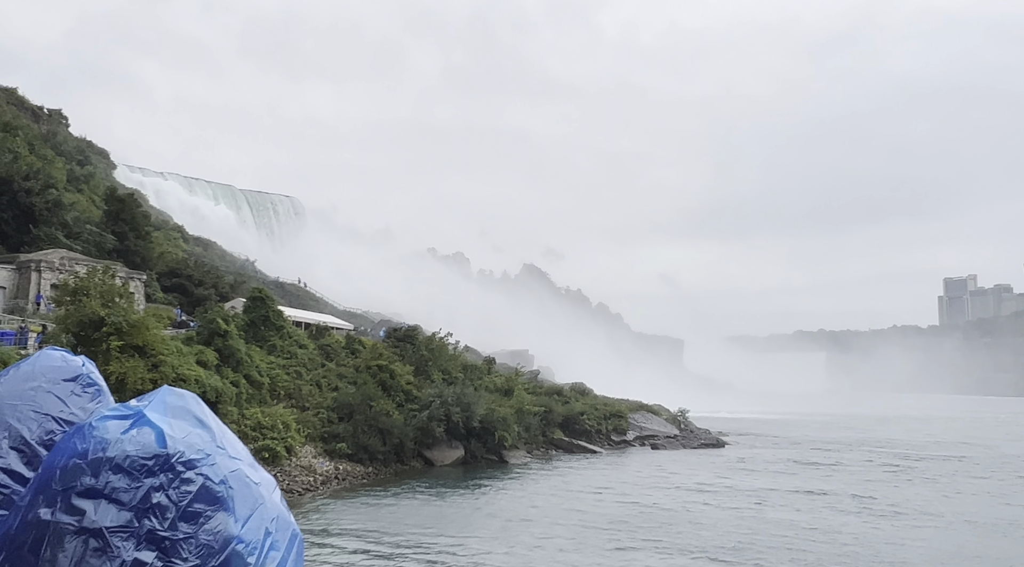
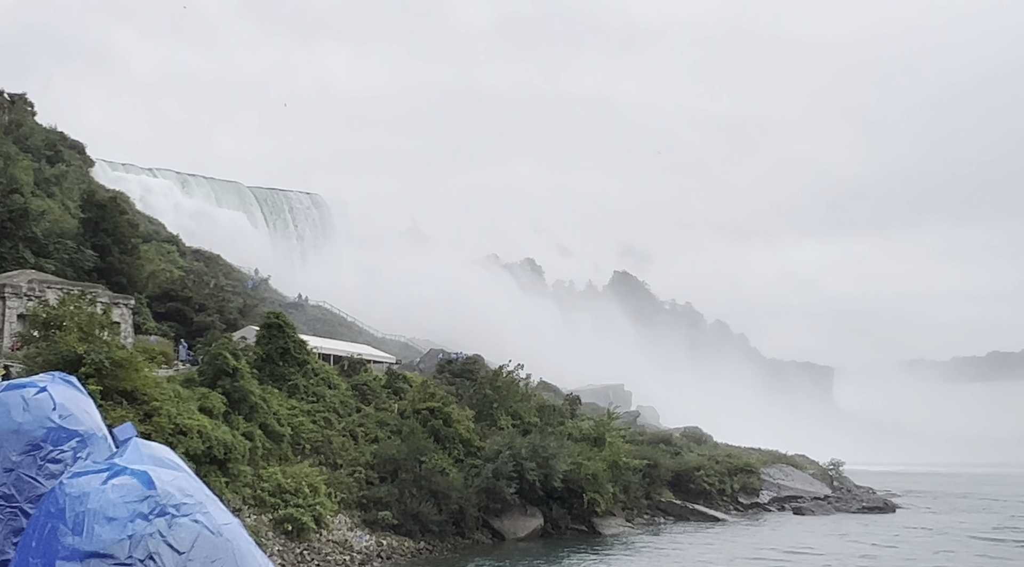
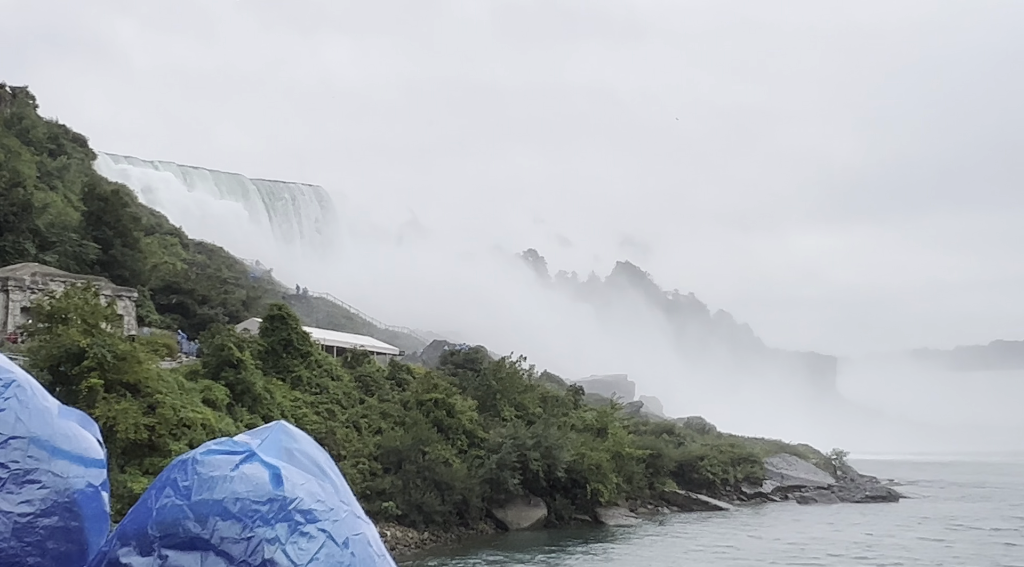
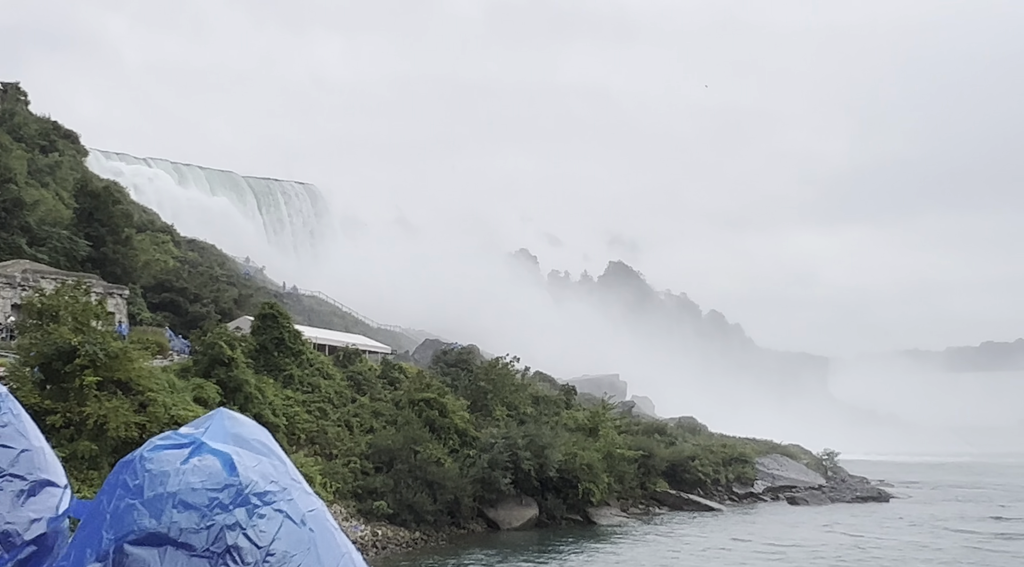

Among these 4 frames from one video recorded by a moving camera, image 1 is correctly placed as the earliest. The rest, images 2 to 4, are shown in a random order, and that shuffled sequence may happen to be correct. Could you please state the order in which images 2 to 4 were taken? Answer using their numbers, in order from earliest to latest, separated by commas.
2, 3, 4
